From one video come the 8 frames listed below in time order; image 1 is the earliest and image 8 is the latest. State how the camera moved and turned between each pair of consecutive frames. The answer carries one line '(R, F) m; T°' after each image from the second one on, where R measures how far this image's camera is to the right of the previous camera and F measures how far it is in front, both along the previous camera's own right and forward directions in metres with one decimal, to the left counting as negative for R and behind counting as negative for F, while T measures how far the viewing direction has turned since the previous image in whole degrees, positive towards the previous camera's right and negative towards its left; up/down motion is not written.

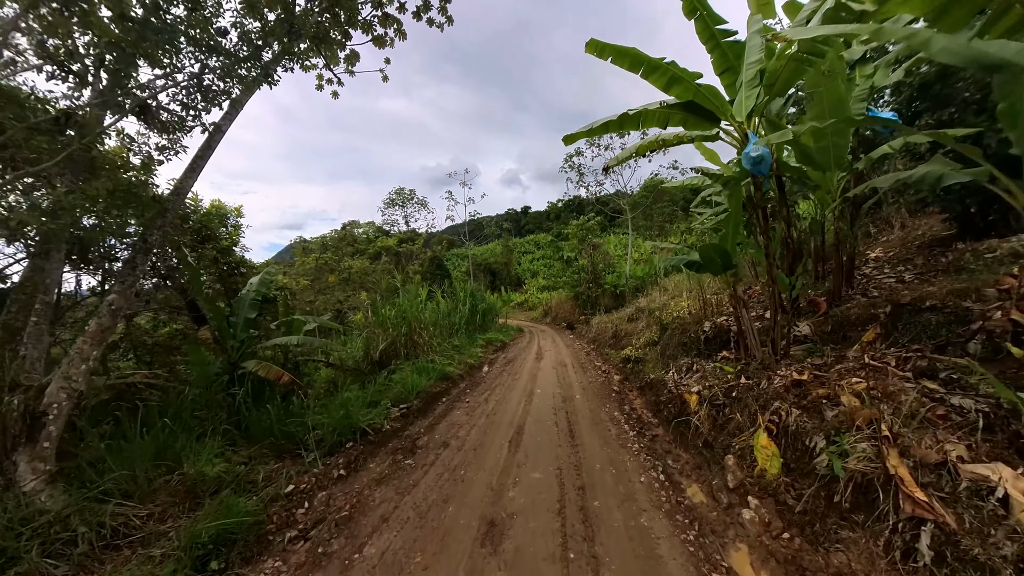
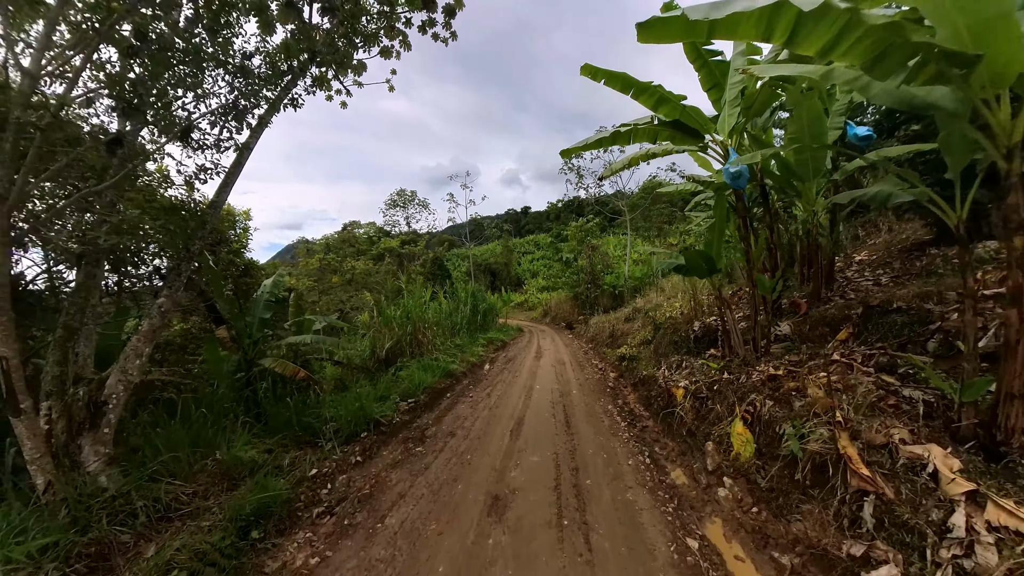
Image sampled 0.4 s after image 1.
(0.0, -0.3) m; 0°
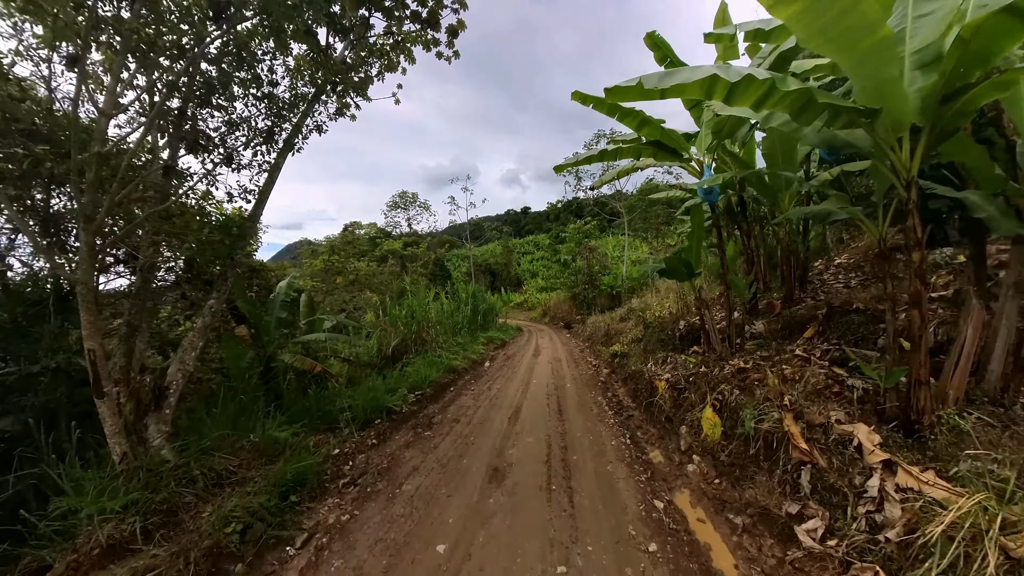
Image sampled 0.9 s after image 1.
(+0.1, -0.4) m; 0°
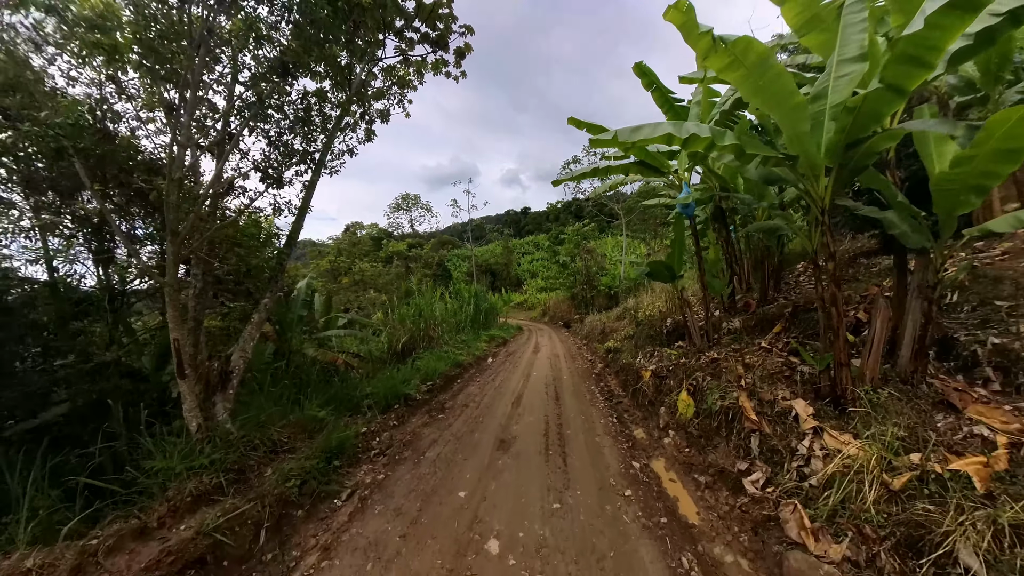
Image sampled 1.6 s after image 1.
(-0.2, -0.5) m; 0°
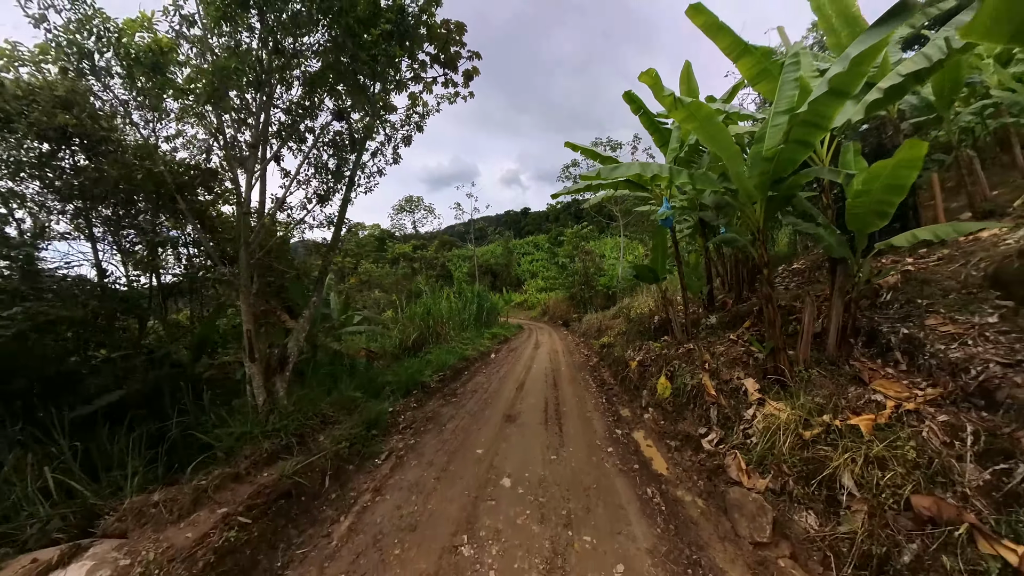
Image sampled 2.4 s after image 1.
(-0.3, -0.7) m; 0°
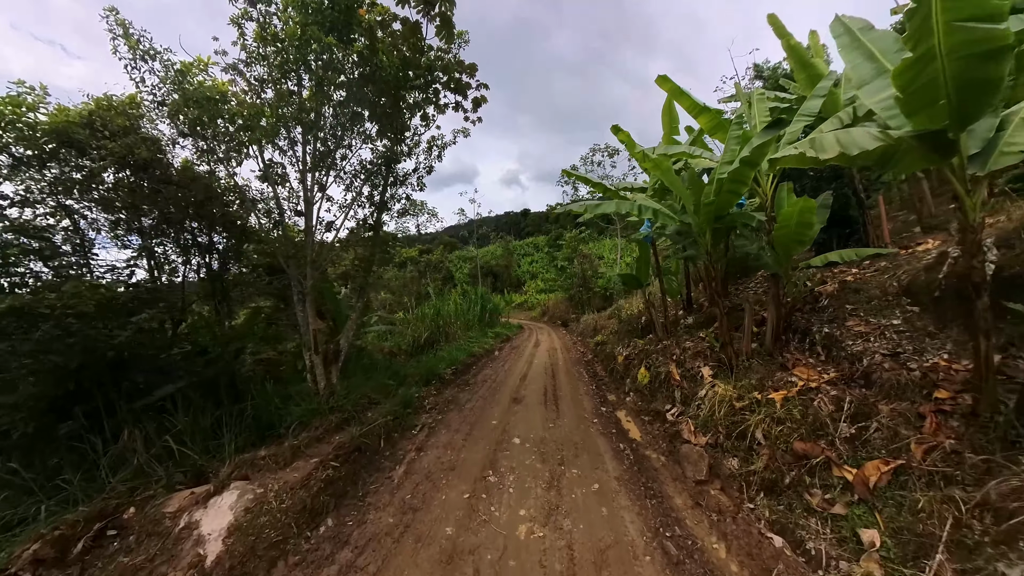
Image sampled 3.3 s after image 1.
(-0.4, -0.9) m; 0°
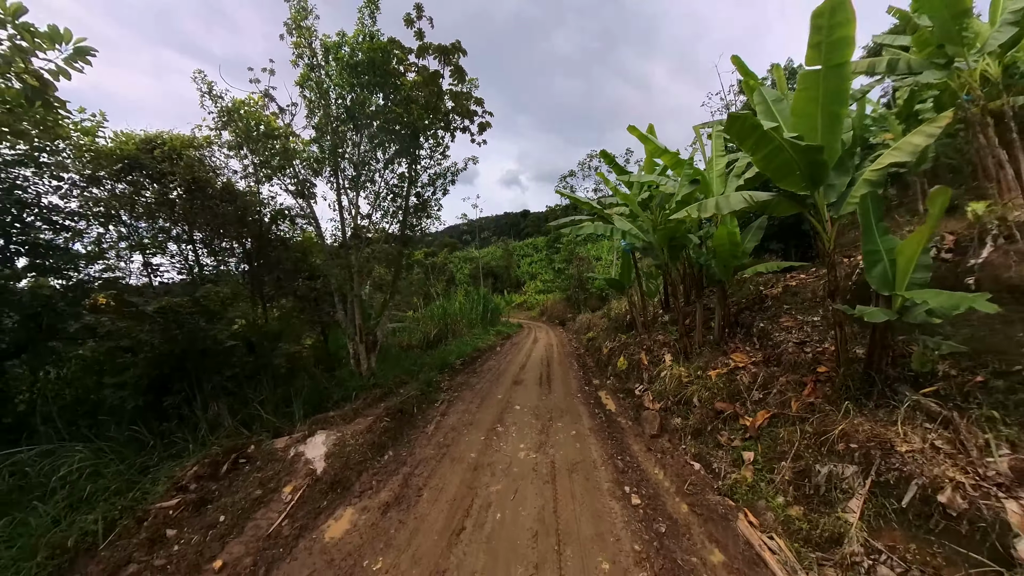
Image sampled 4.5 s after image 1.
(-0.1, -1.2) m; 0°
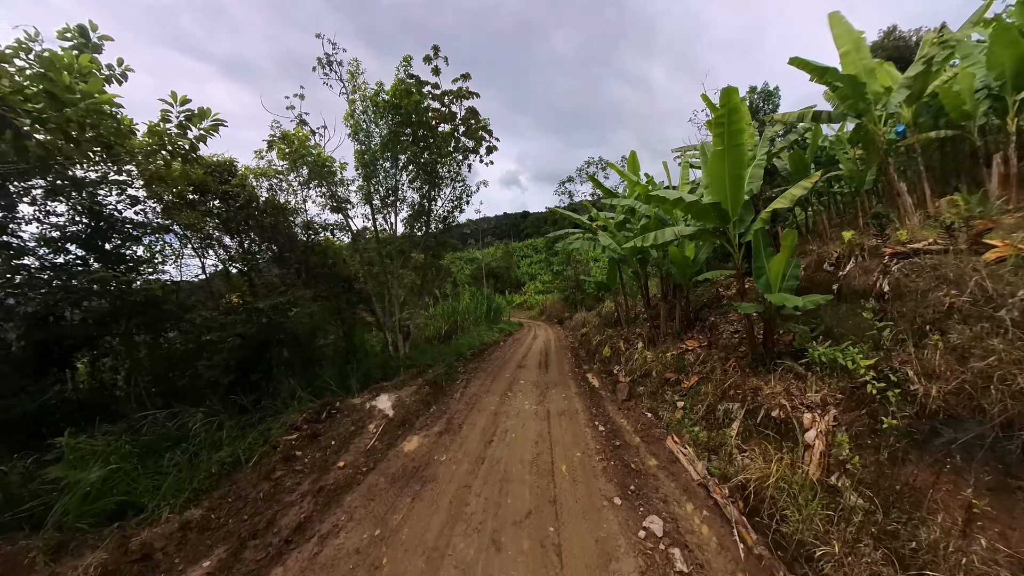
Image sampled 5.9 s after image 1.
(-0.5, -1.6) m; 0°
